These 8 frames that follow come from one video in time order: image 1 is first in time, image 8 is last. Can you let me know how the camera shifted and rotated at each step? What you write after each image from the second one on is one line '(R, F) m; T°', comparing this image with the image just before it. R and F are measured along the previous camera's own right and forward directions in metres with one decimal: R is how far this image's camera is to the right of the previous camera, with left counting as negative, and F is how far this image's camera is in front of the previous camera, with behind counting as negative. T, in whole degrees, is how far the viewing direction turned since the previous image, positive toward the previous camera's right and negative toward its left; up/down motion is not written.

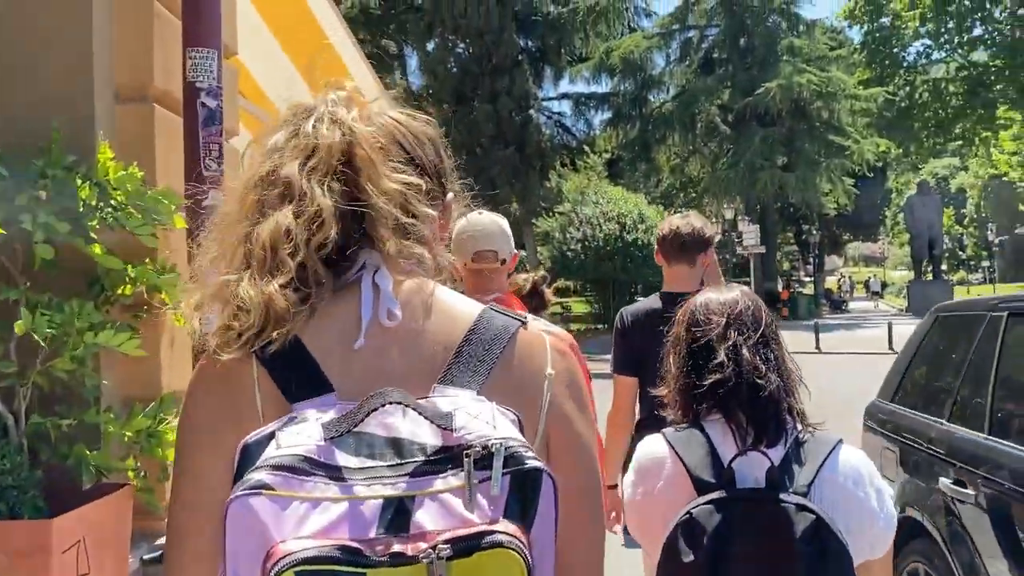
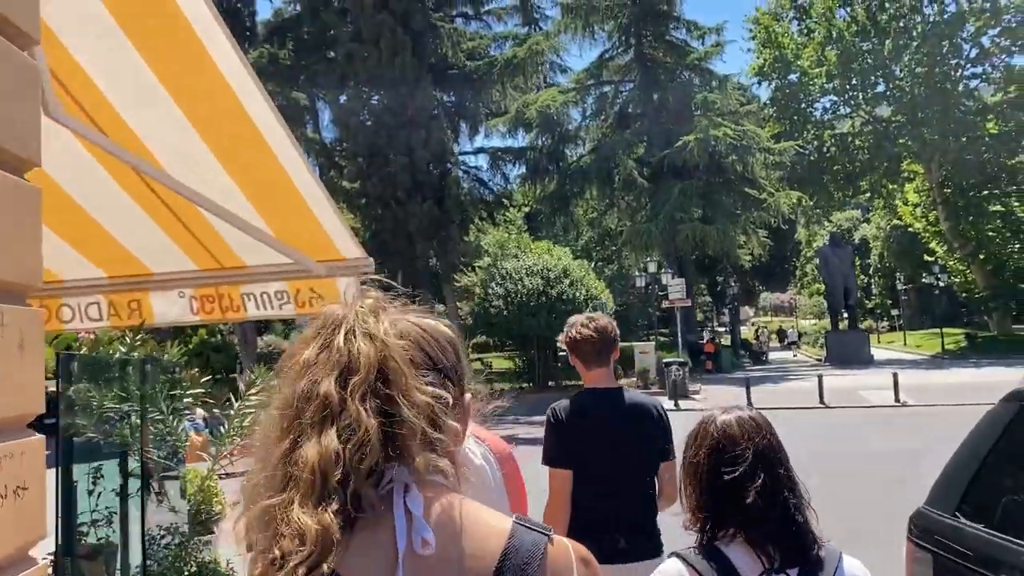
(-0.1, +1.0) m; +5°
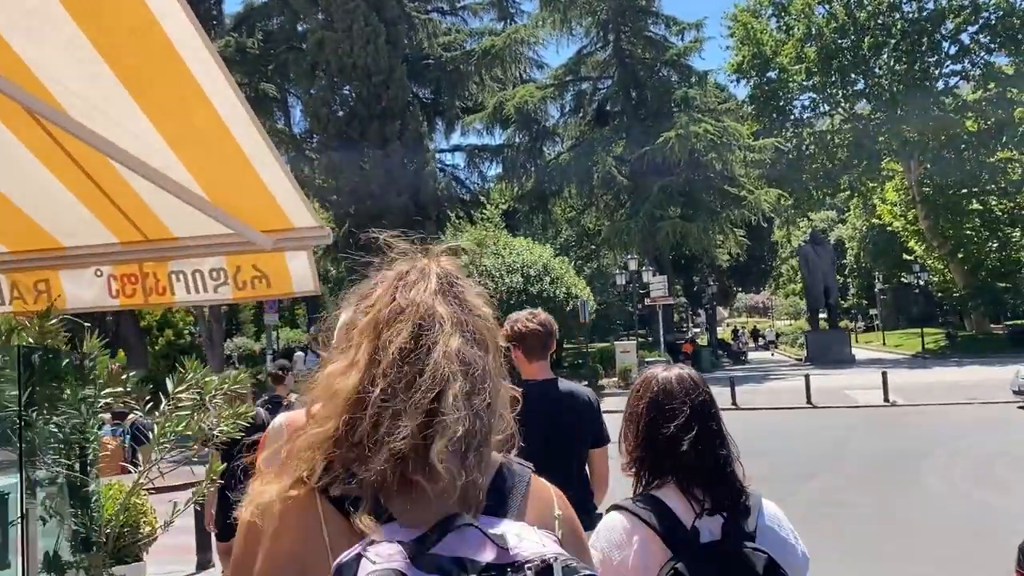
(0.0, +0.8) m; +2°
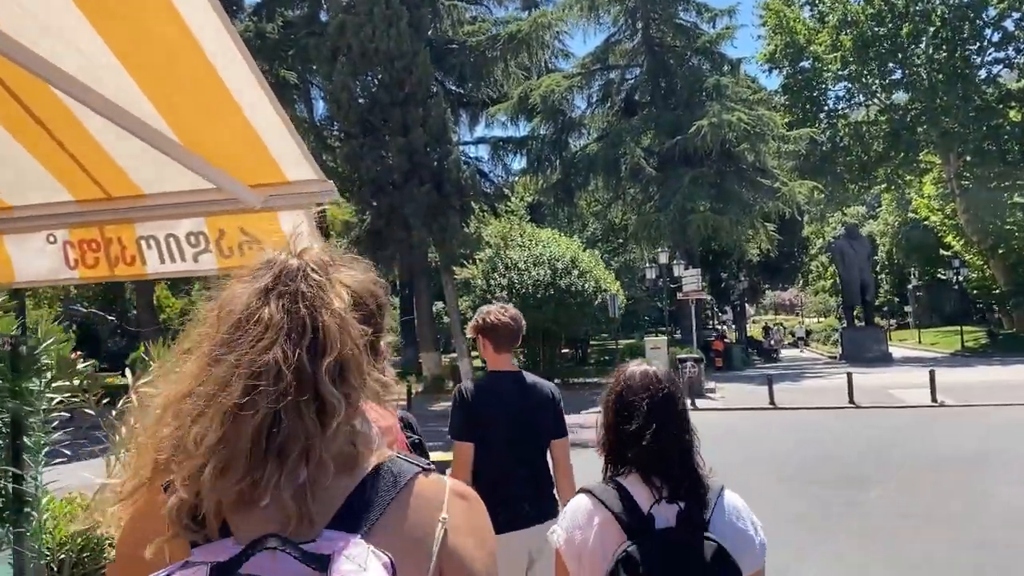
(-0.1, +0.8) m; -1°
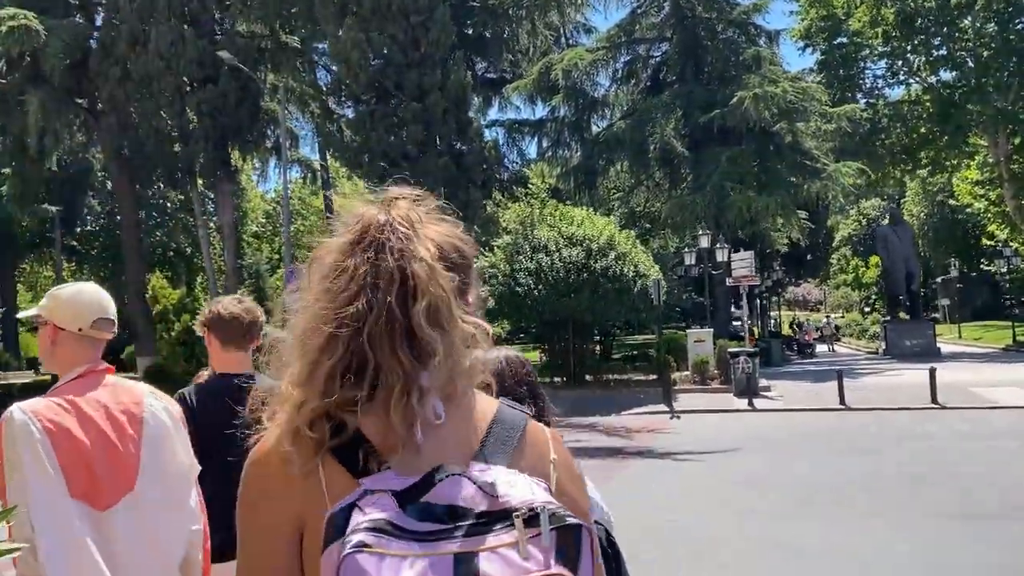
(-0.5, +2.4) m; 0°
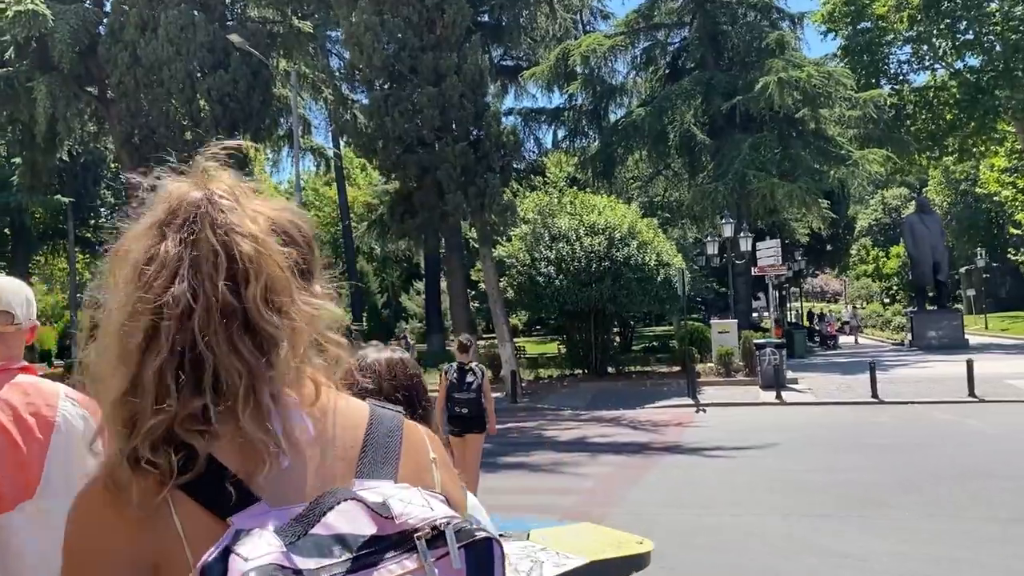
(-0.1, +0.5) m; -1°
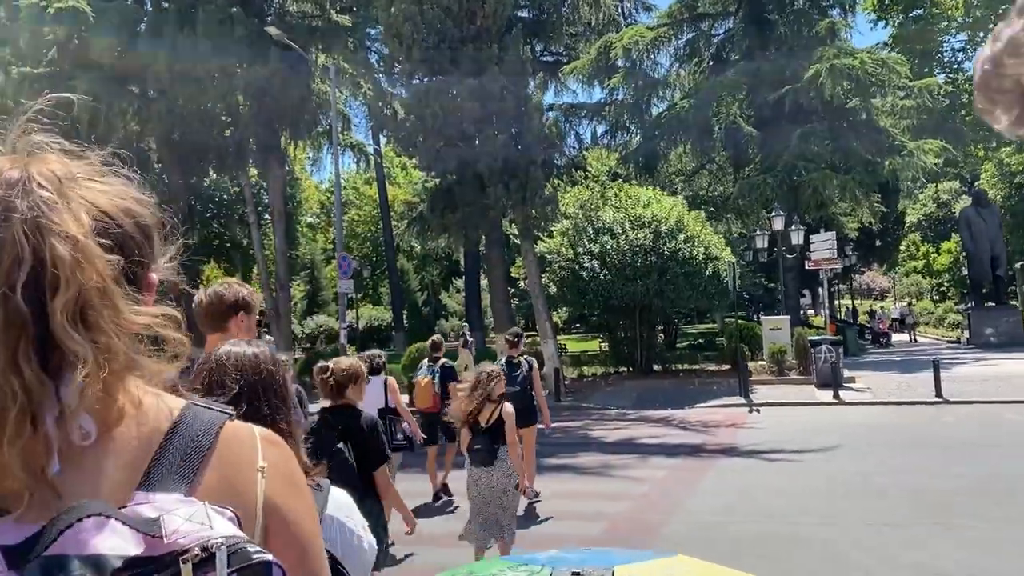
(-0.1, +0.5) m; -3°
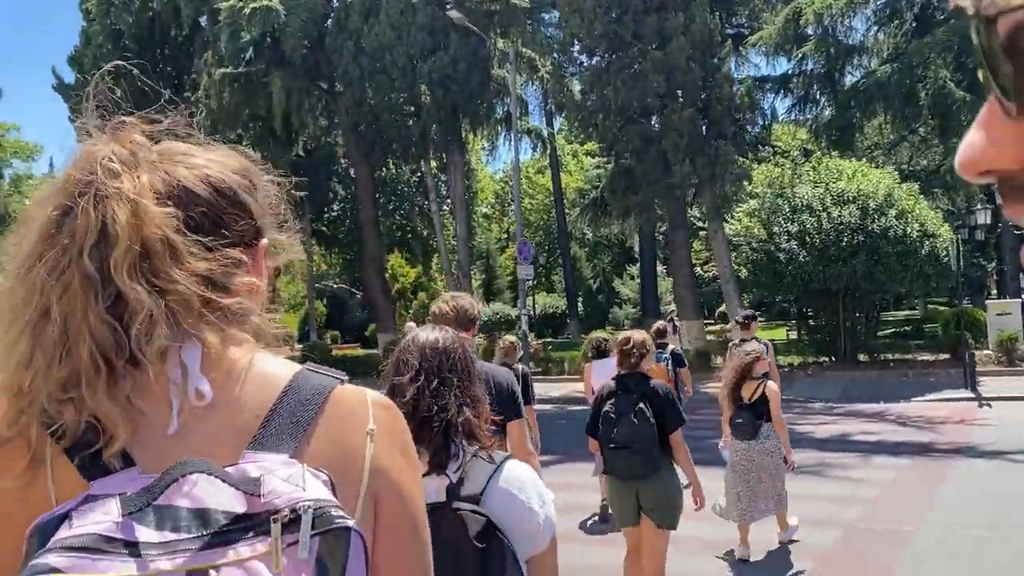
(-0.3, +0.6) m; -11°
